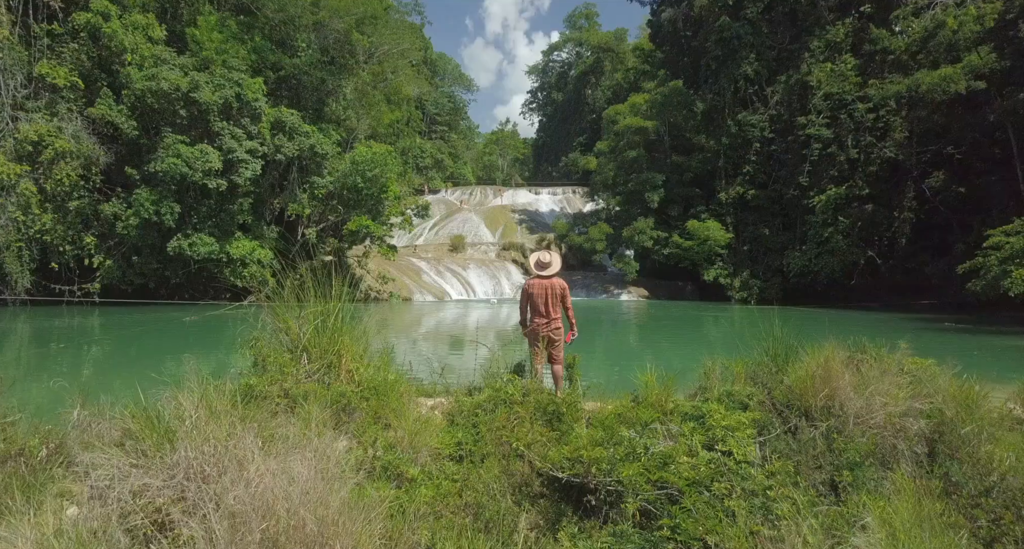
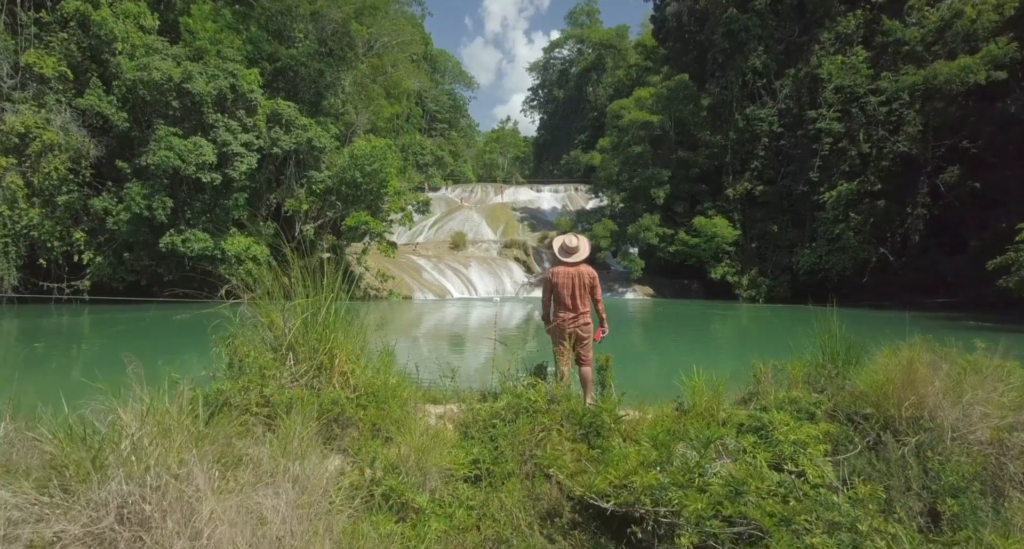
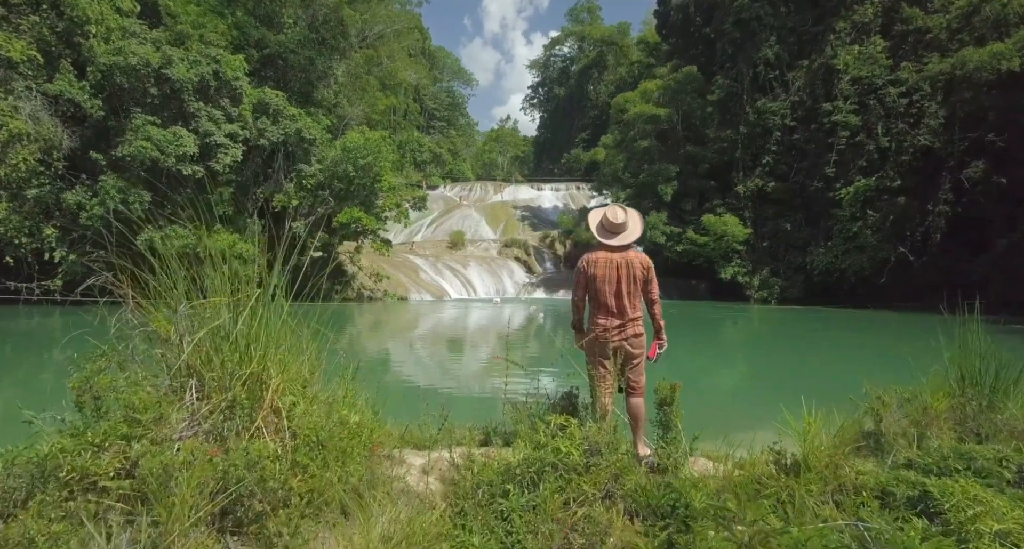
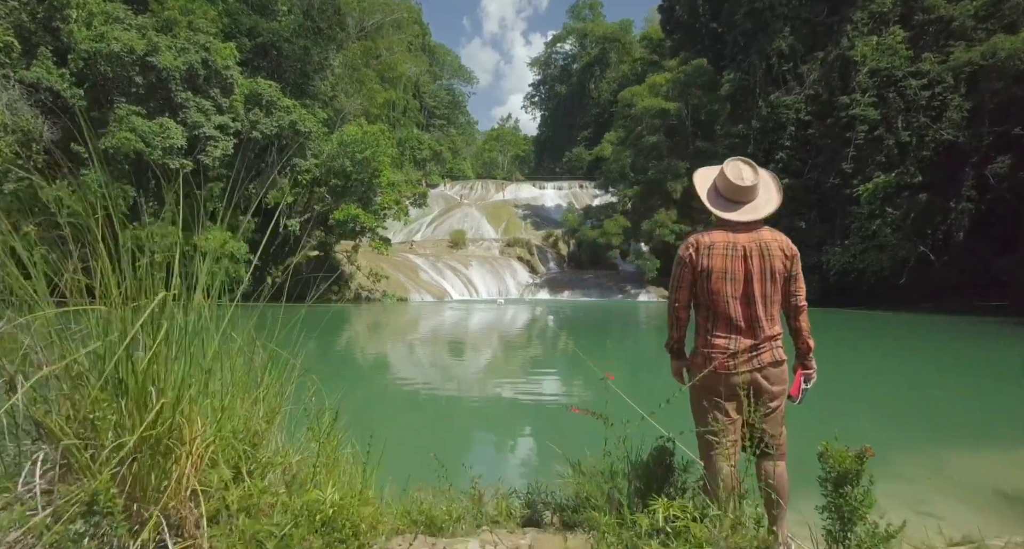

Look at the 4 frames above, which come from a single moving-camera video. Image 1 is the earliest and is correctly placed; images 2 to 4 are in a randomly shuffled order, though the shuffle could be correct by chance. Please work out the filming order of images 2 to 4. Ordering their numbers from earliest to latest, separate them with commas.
2, 3, 4
